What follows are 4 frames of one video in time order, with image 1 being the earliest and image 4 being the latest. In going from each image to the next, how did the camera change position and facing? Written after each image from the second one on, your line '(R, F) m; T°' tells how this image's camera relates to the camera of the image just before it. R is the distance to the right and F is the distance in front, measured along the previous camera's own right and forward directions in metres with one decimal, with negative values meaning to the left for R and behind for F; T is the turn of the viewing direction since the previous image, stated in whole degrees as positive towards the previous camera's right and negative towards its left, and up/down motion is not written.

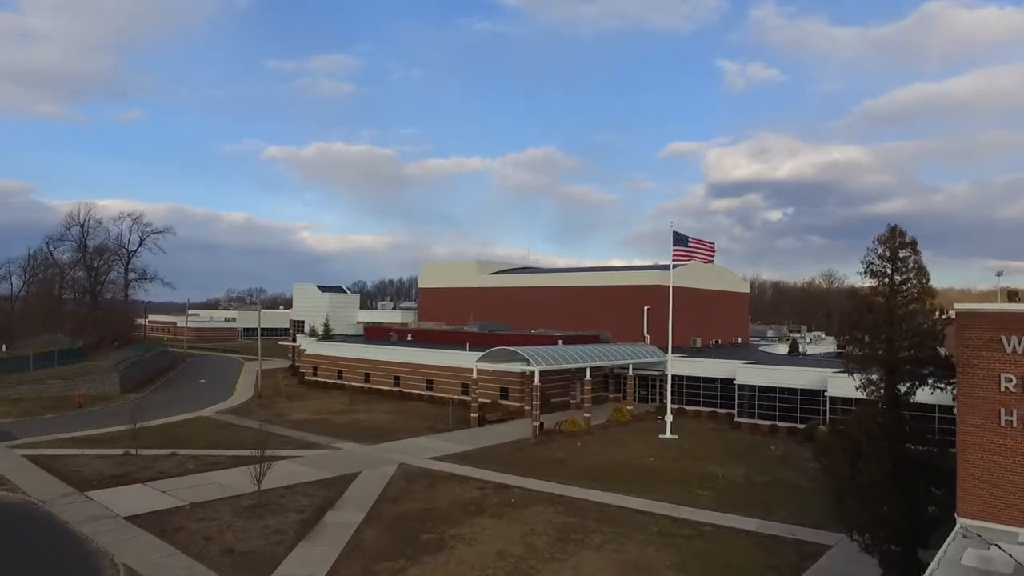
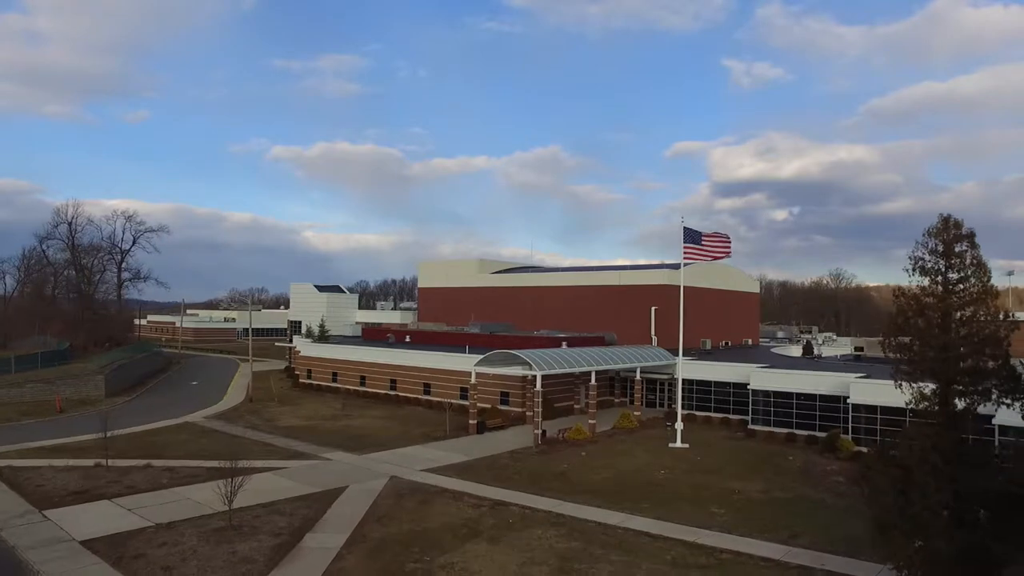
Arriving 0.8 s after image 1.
(+0.2, +2.1) m; 0°
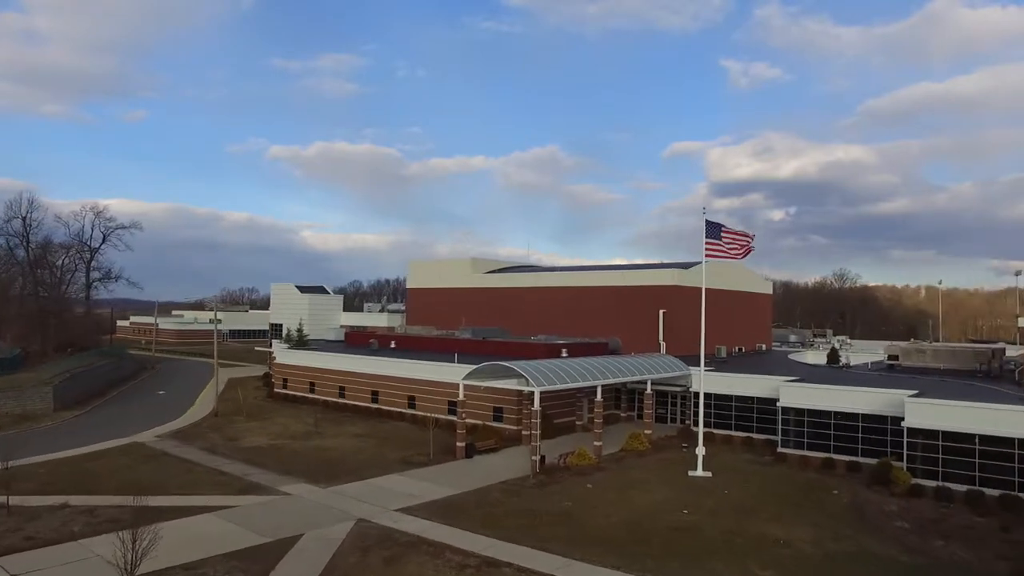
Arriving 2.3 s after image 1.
(+0.2, +4.8) m; 0°
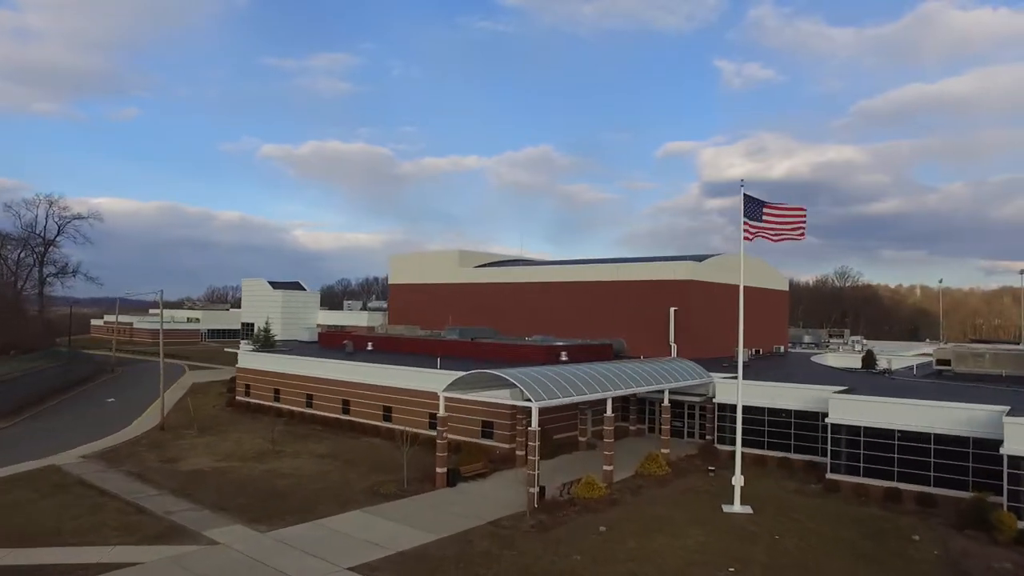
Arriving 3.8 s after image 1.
(0.0, +5.6) m; +1°
